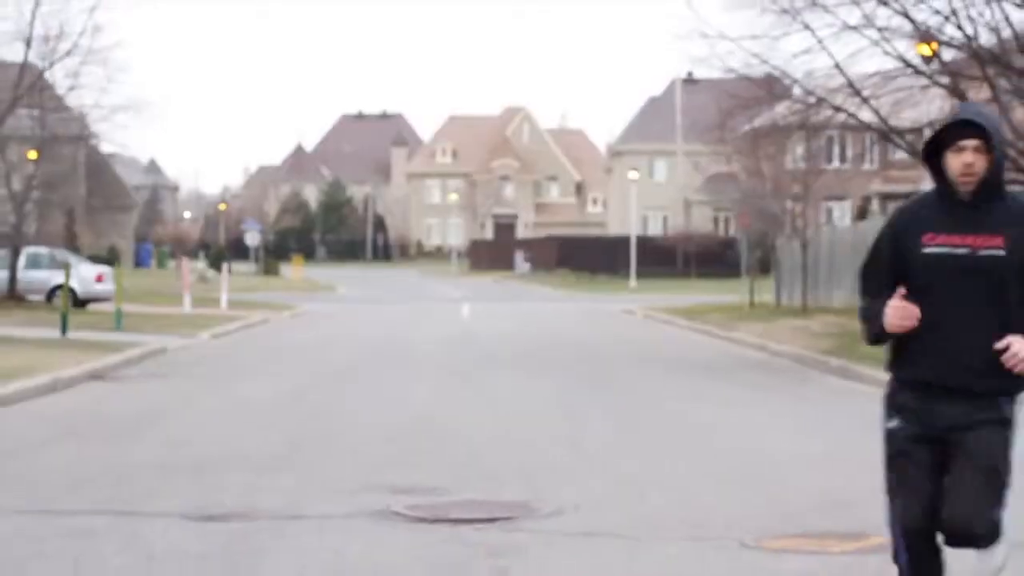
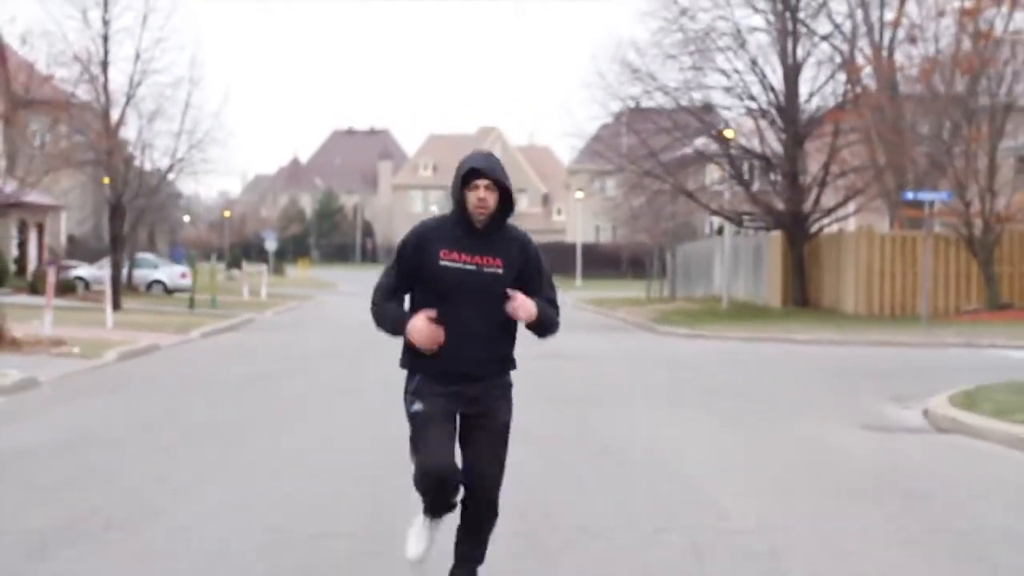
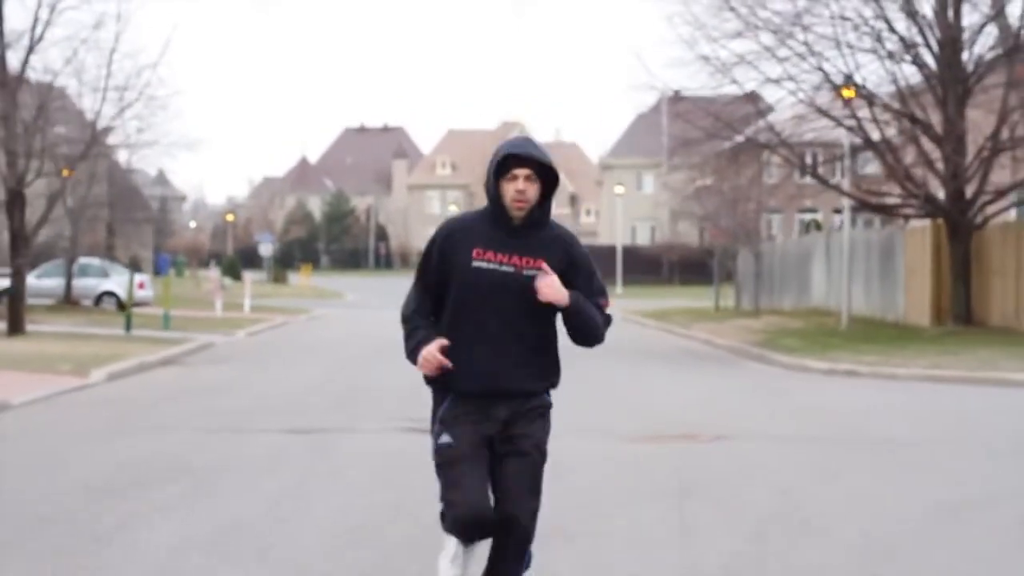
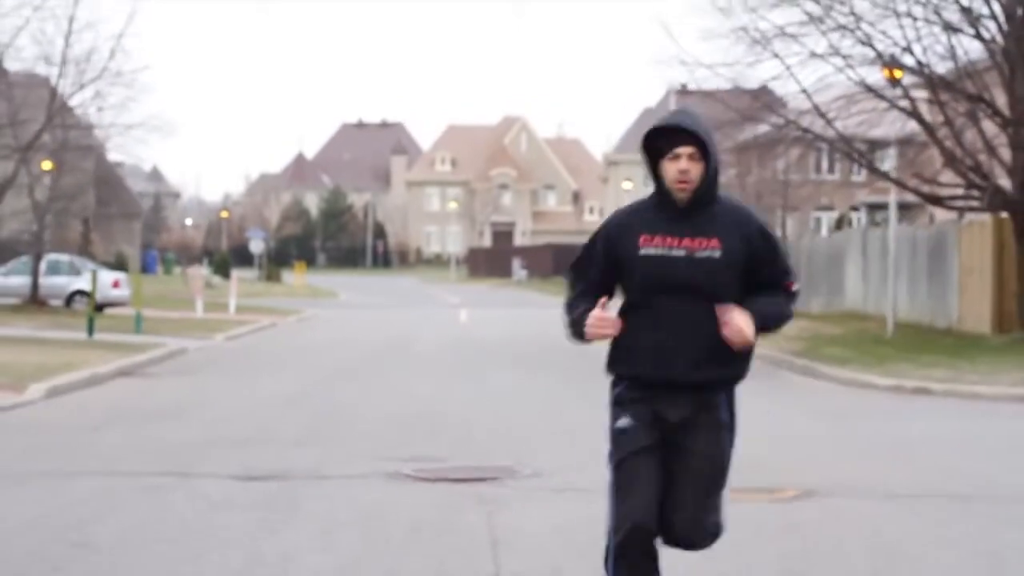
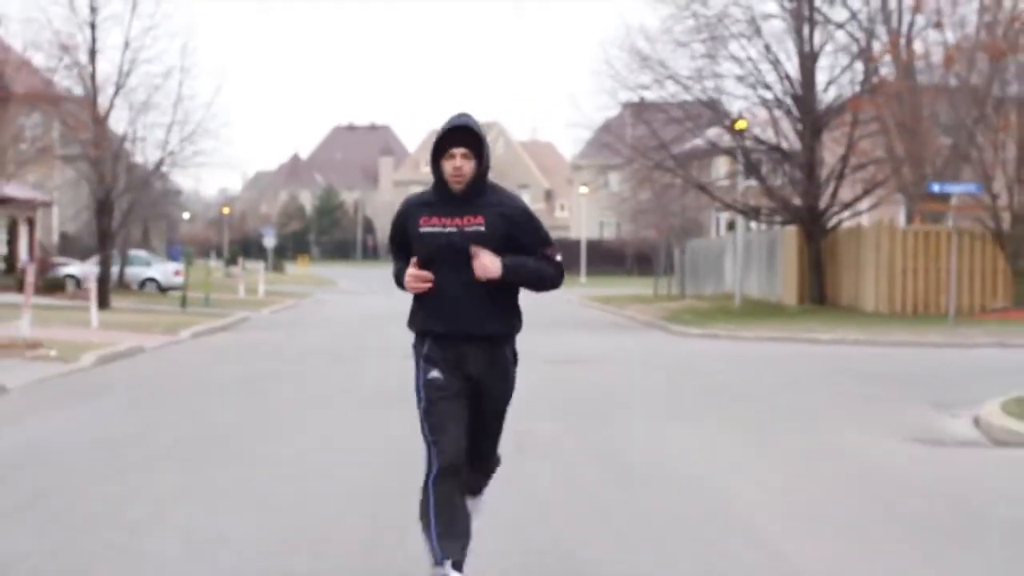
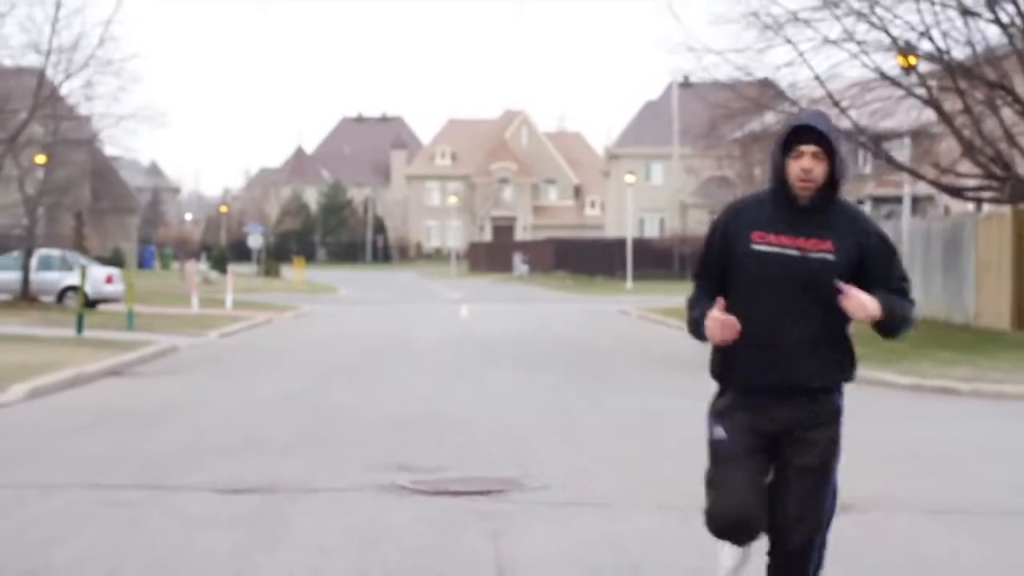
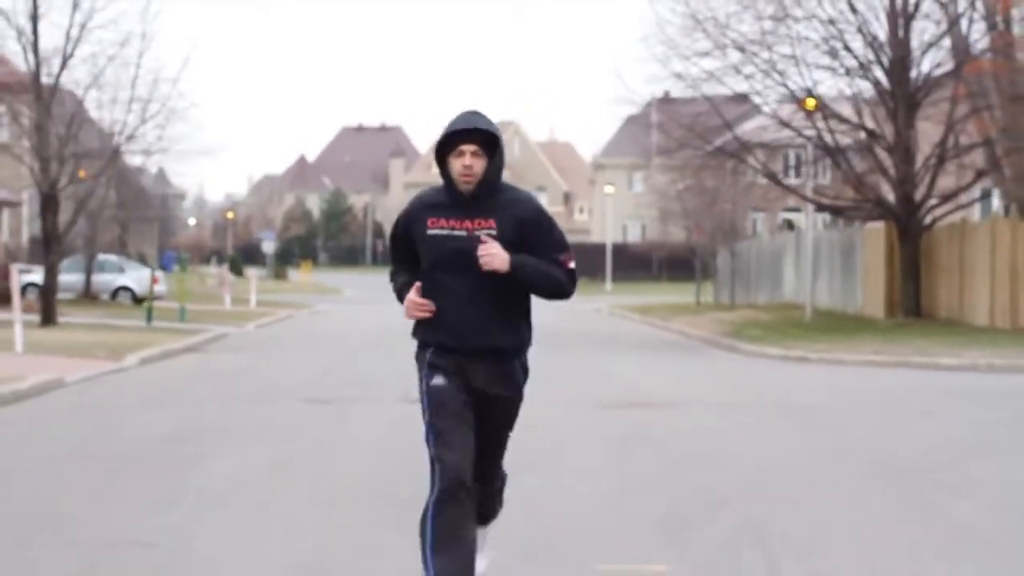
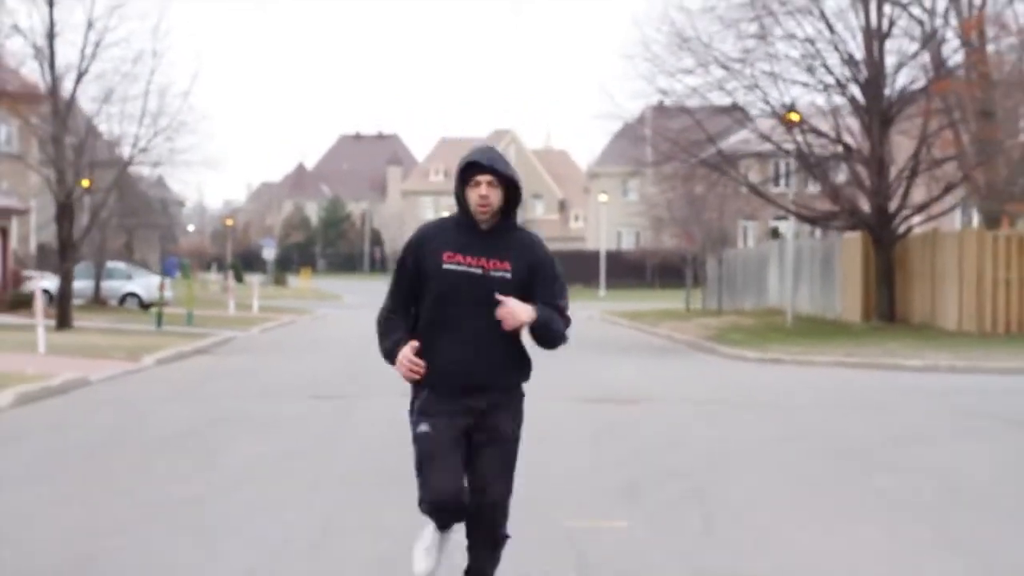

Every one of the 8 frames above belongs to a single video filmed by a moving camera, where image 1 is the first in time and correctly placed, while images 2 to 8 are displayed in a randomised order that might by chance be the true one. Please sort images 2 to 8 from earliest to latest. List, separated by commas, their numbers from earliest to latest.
6, 4, 3, 7, 8, 5, 2
